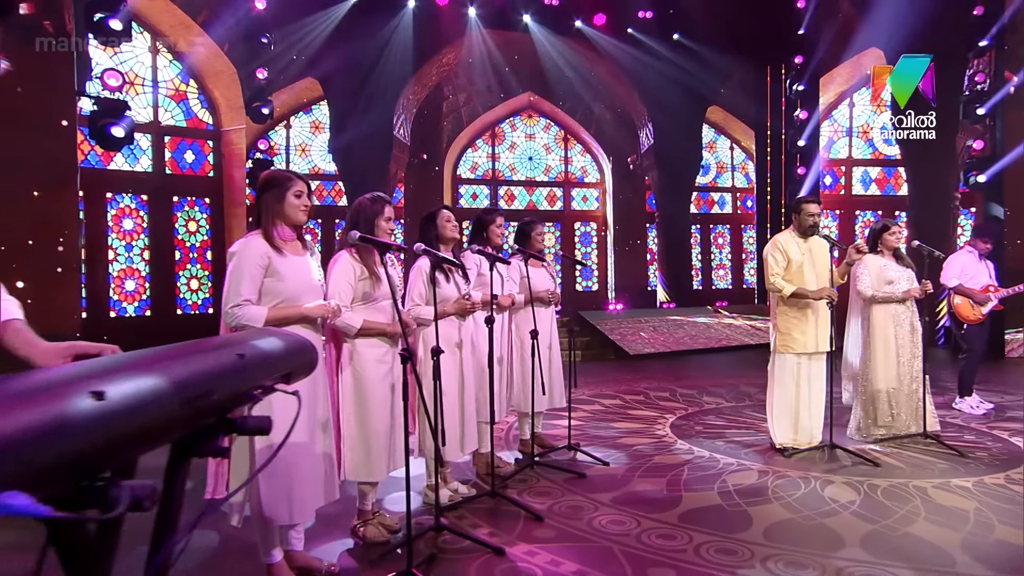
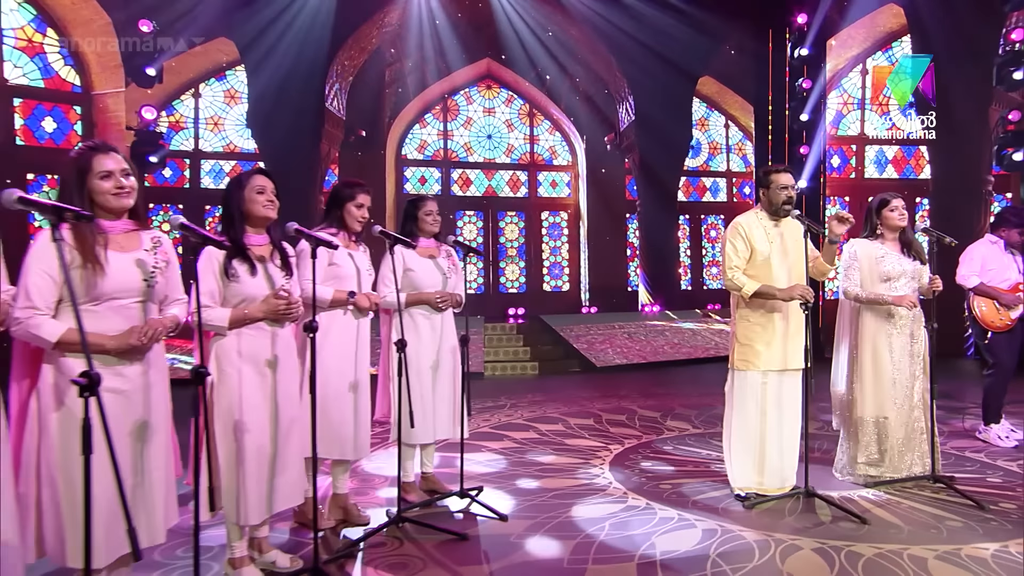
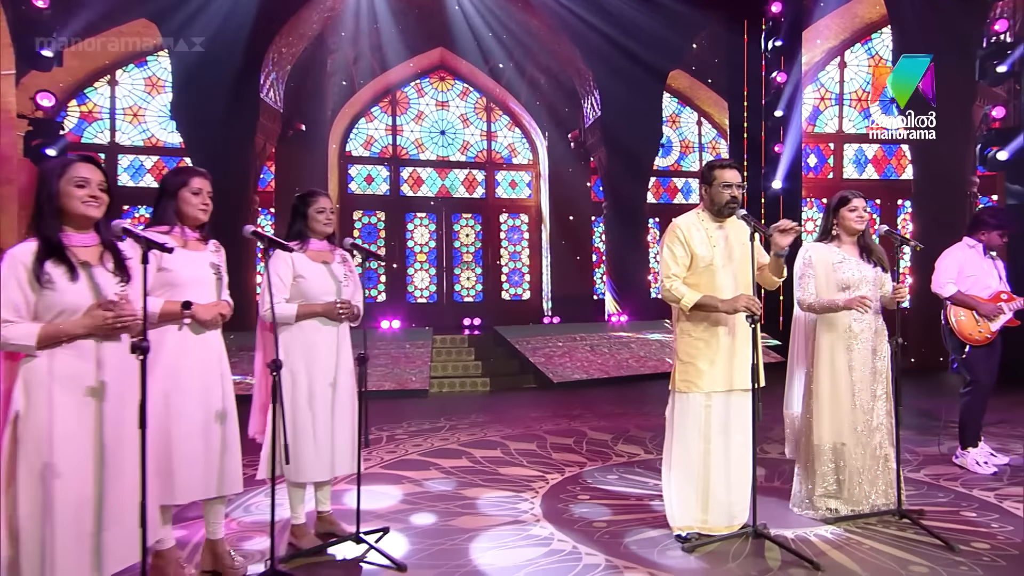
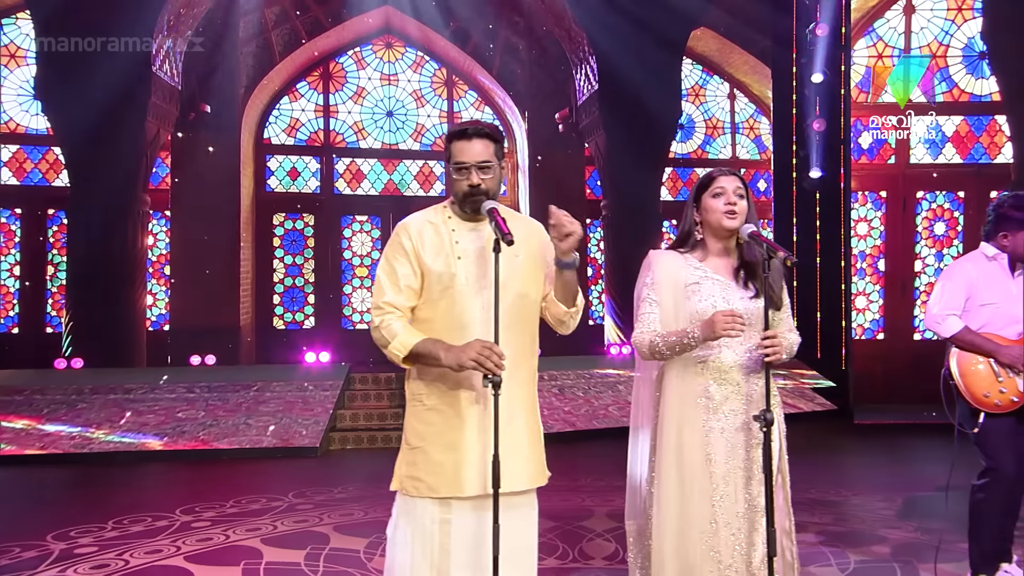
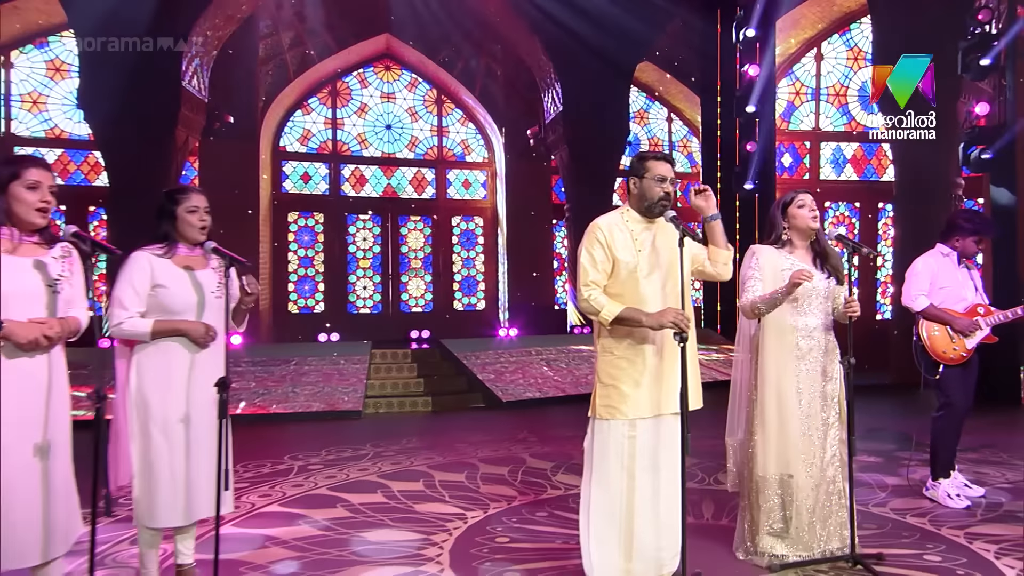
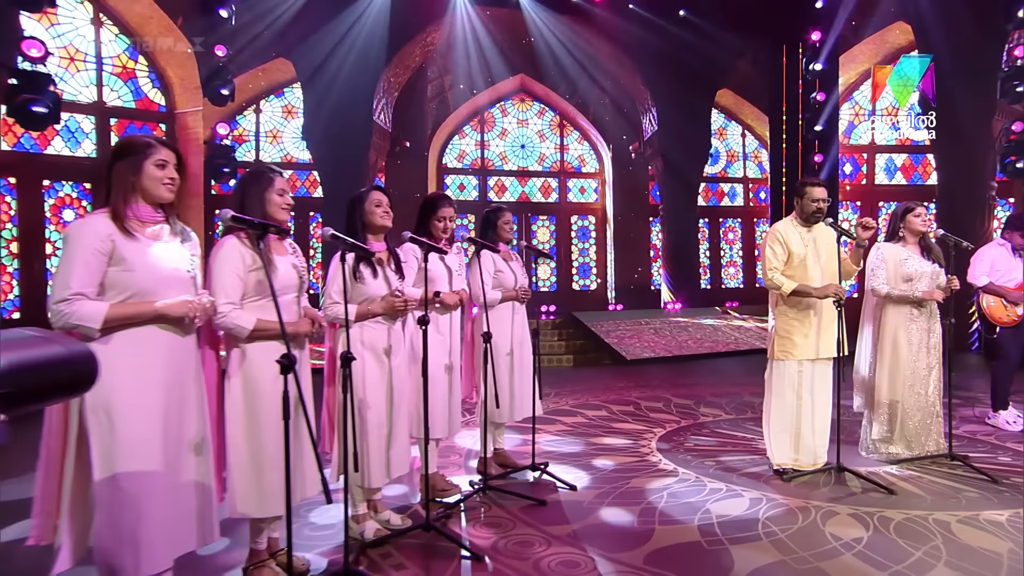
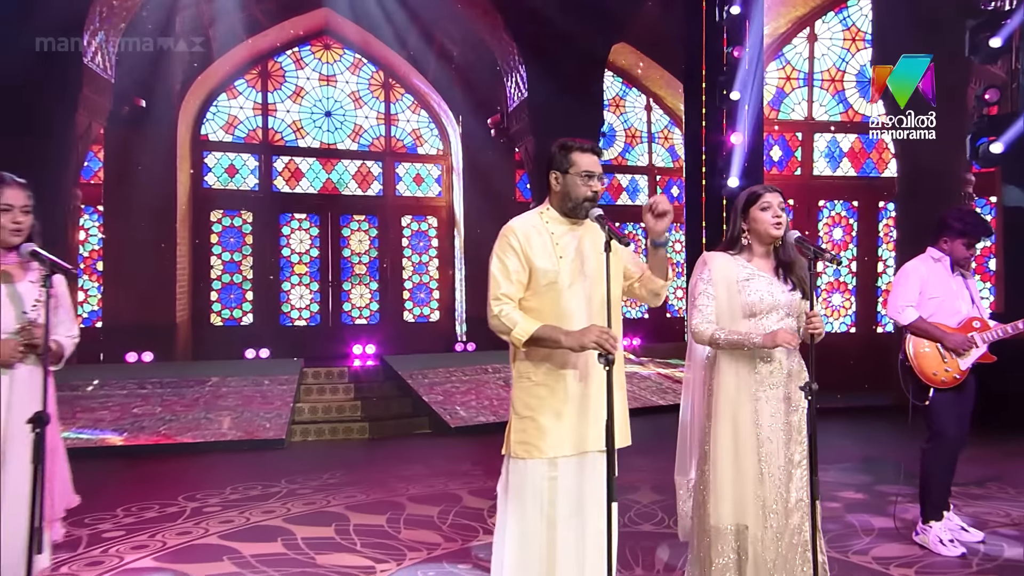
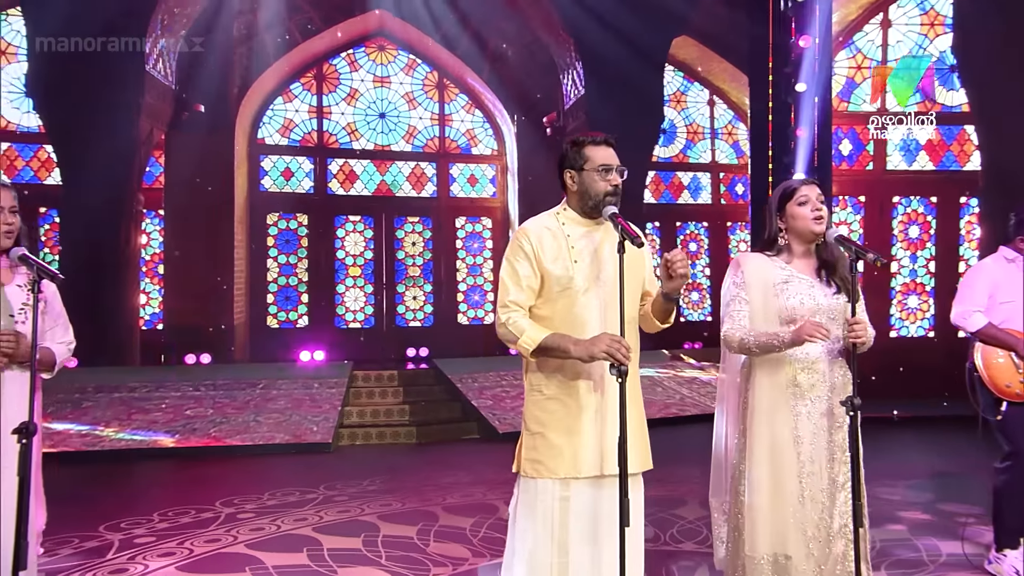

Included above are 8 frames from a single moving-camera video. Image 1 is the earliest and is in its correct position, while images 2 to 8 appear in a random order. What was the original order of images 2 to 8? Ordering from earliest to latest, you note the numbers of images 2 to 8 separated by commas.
6, 2, 3, 5, 7, 8, 4
